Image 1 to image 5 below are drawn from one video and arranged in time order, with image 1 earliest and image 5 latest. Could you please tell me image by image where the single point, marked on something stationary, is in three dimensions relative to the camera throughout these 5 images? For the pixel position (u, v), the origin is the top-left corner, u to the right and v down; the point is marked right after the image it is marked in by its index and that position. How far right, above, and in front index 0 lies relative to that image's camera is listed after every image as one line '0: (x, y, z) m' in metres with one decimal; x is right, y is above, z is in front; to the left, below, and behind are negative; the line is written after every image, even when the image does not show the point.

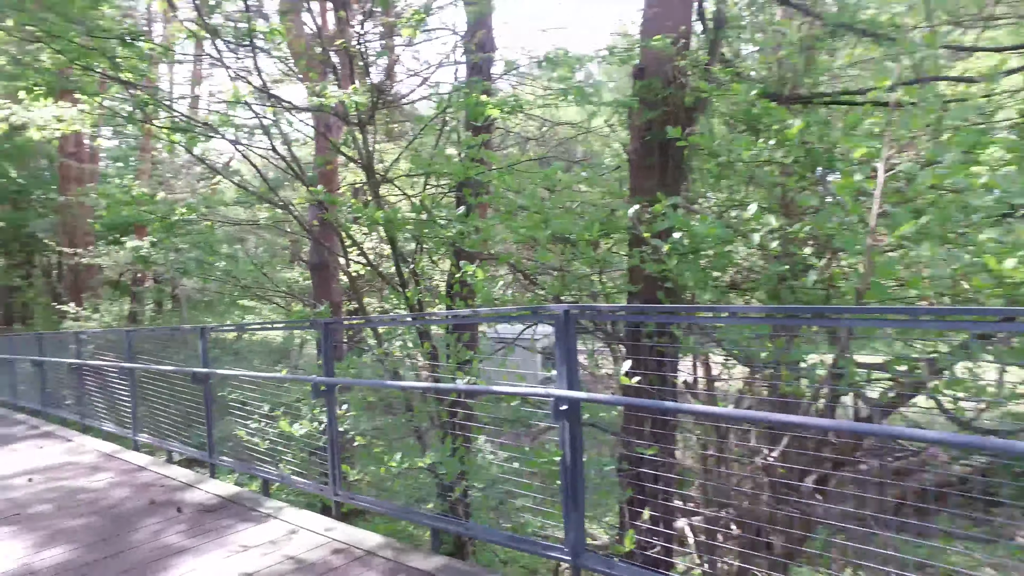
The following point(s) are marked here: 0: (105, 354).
0: (-4.0, -0.7, +6.8) m
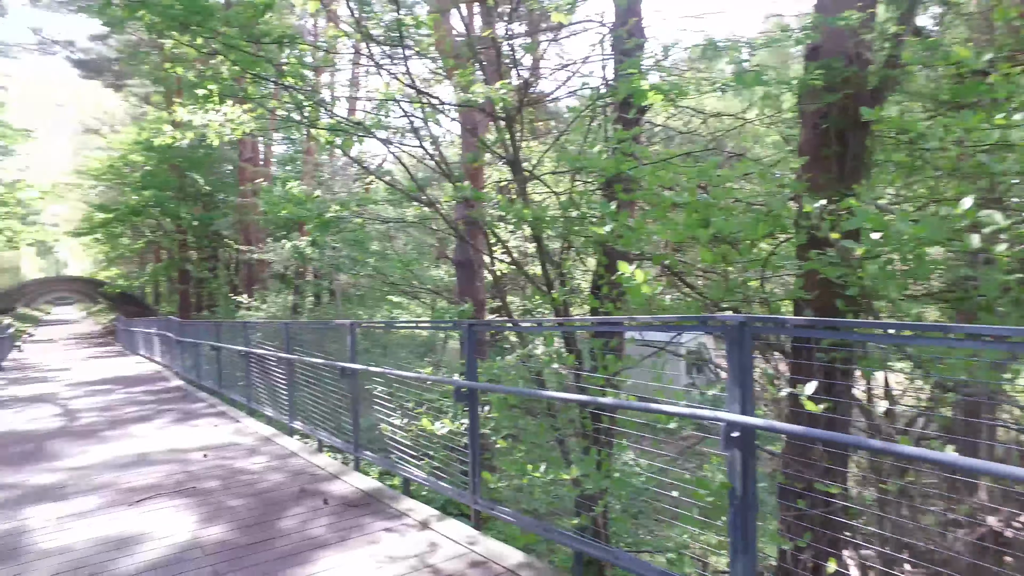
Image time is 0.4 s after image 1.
0: (-2.5, -0.6, +7.2) m
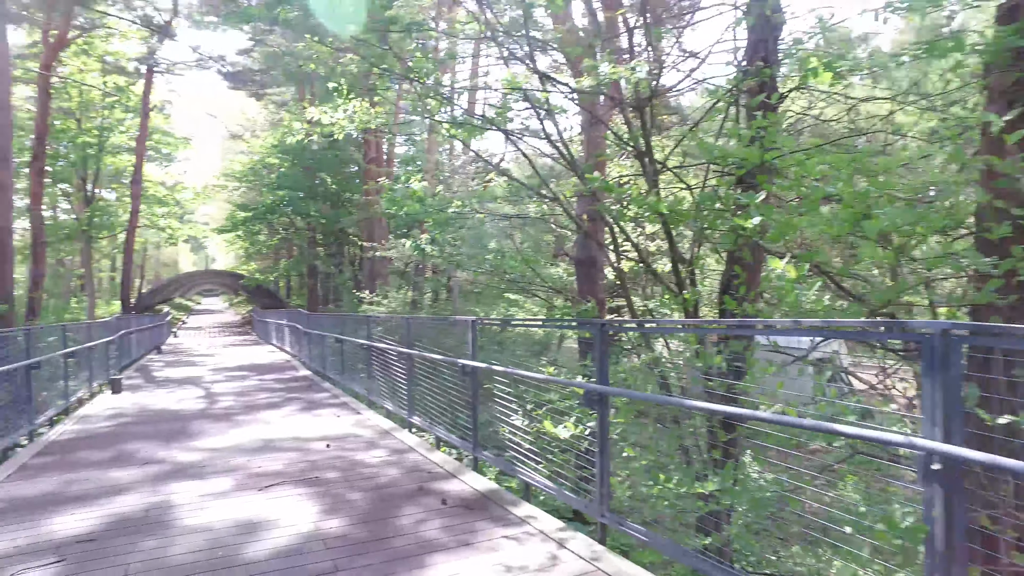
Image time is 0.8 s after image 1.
0: (-1.3, -0.5, +7.4) m
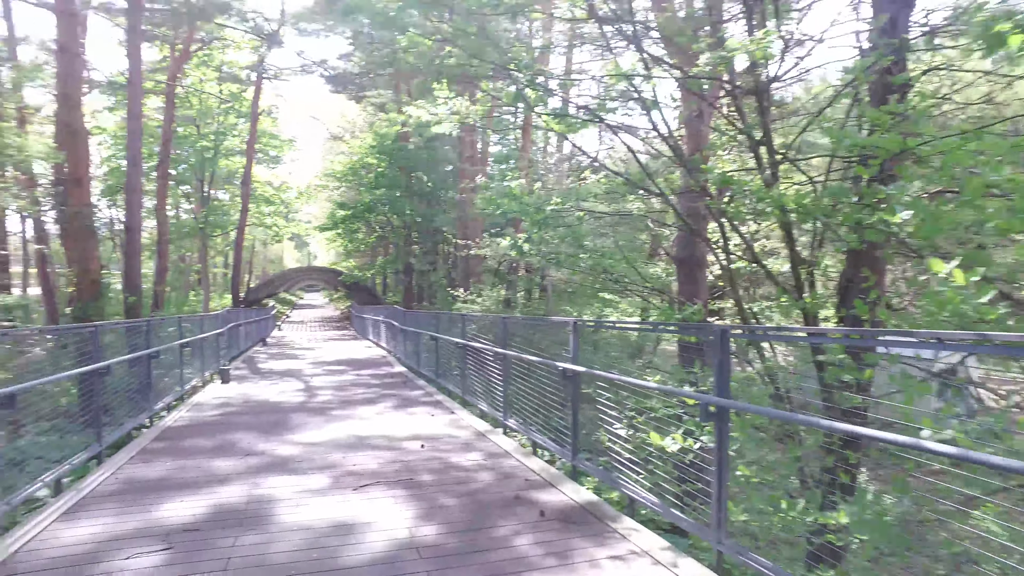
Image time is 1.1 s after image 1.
0: (-0.3, -0.5, +7.4) m
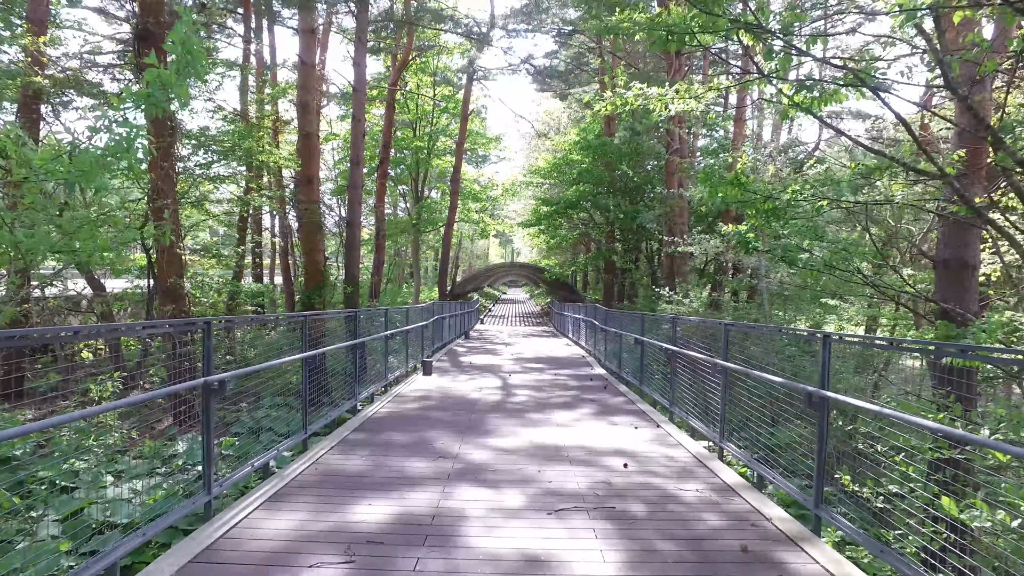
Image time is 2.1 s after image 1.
0: (+1.7, -0.5, +6.6) m
